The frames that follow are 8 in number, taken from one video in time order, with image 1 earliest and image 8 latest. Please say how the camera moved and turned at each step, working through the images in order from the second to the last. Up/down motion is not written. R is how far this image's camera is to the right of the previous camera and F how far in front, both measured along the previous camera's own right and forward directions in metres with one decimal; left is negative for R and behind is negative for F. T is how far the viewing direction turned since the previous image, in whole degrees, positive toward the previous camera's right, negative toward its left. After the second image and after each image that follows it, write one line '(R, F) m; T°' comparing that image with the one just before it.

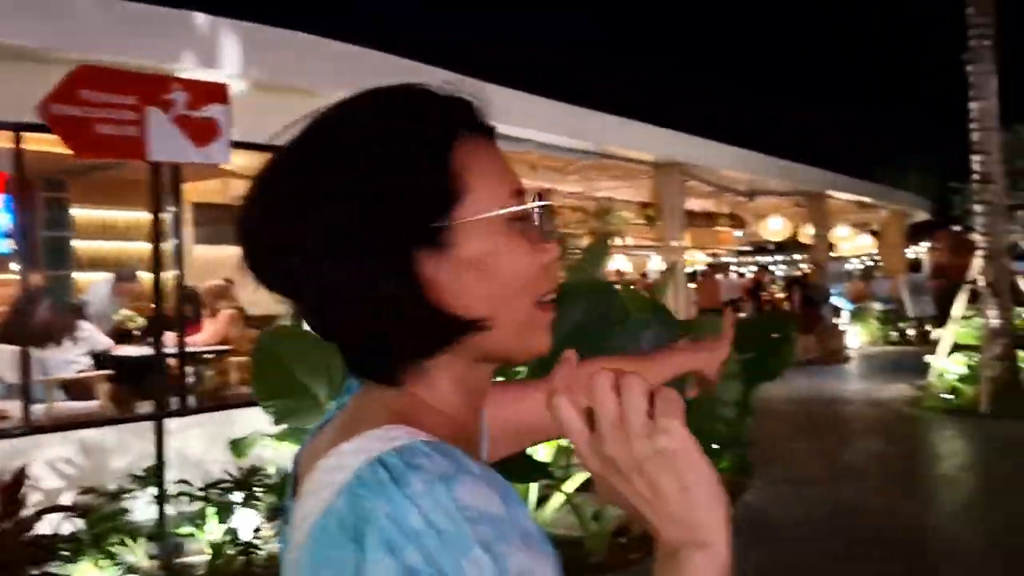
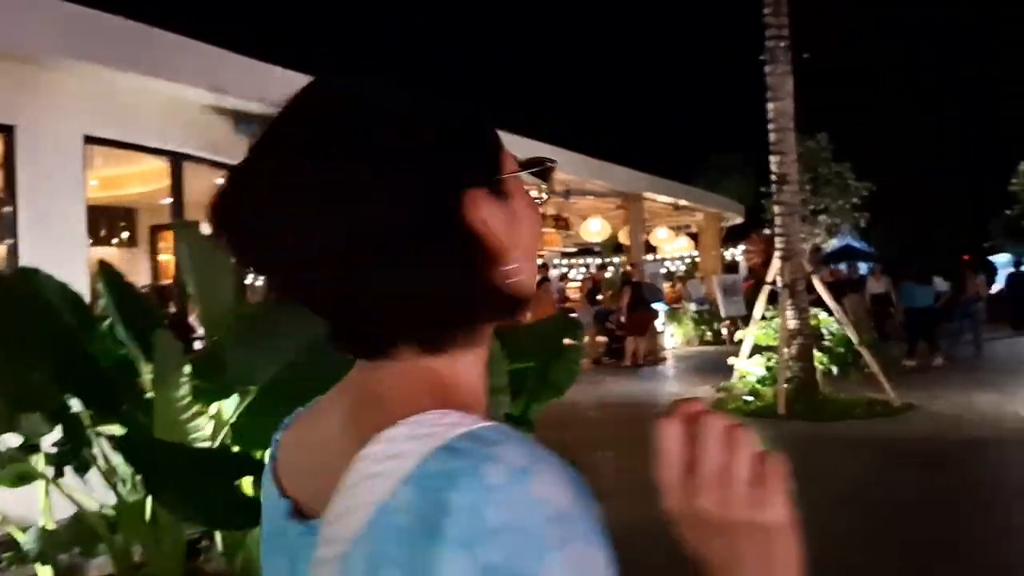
(+0.3, +0.4) m; +10°
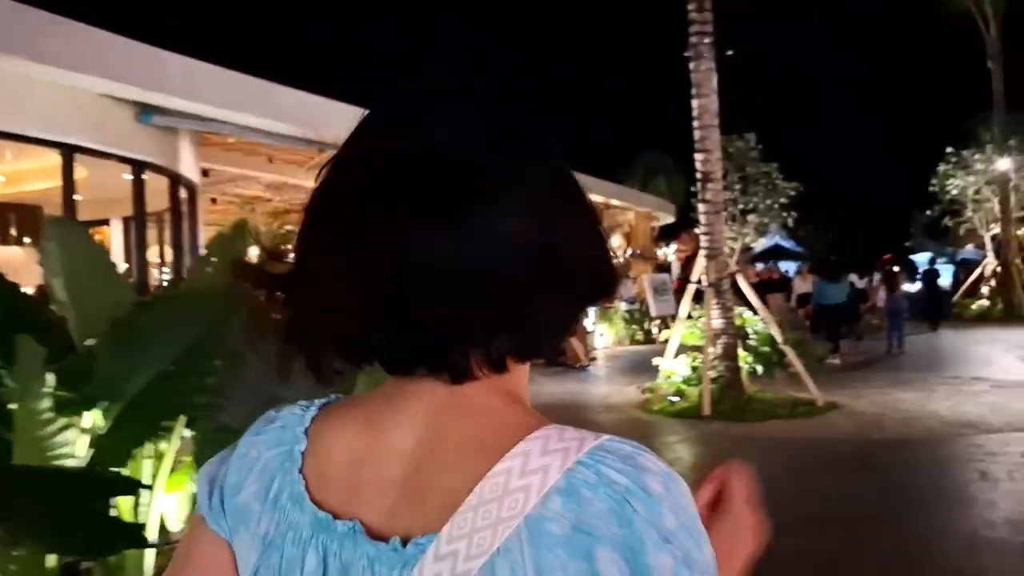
(+0.1, +0.2) m; +4°
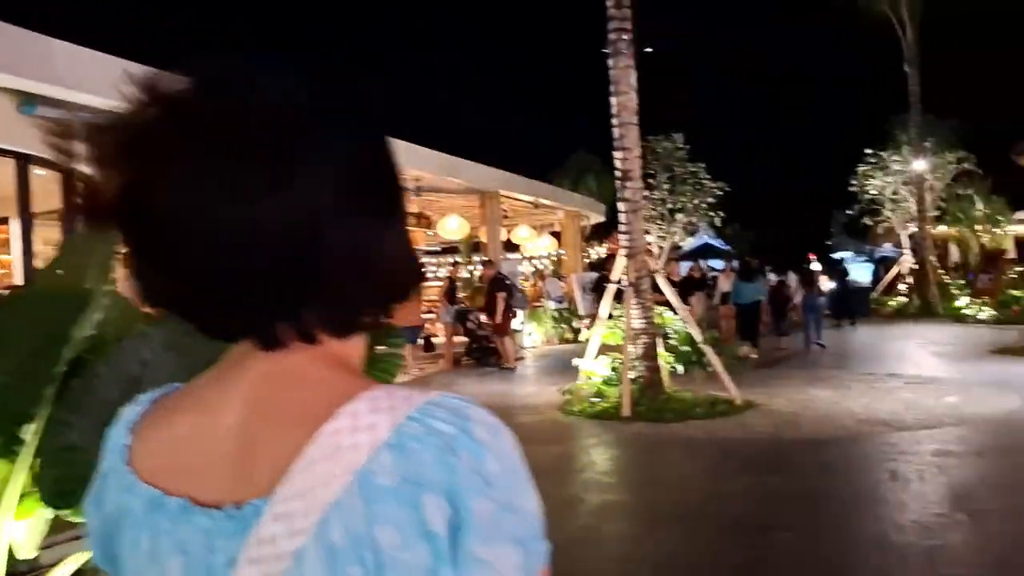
(+0.1, +0.1) m; +4°
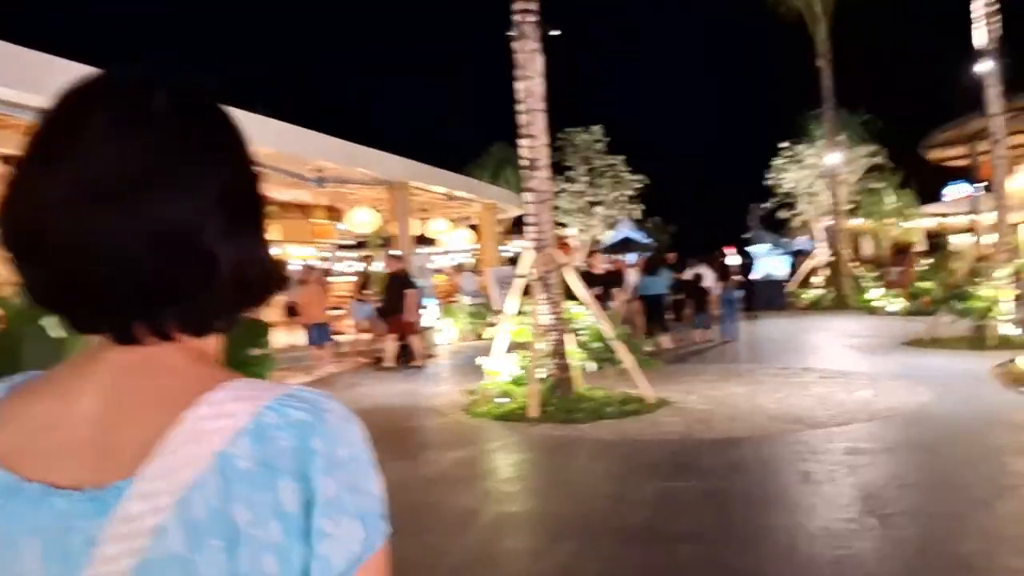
(-0.3, -0.4) m; -9°
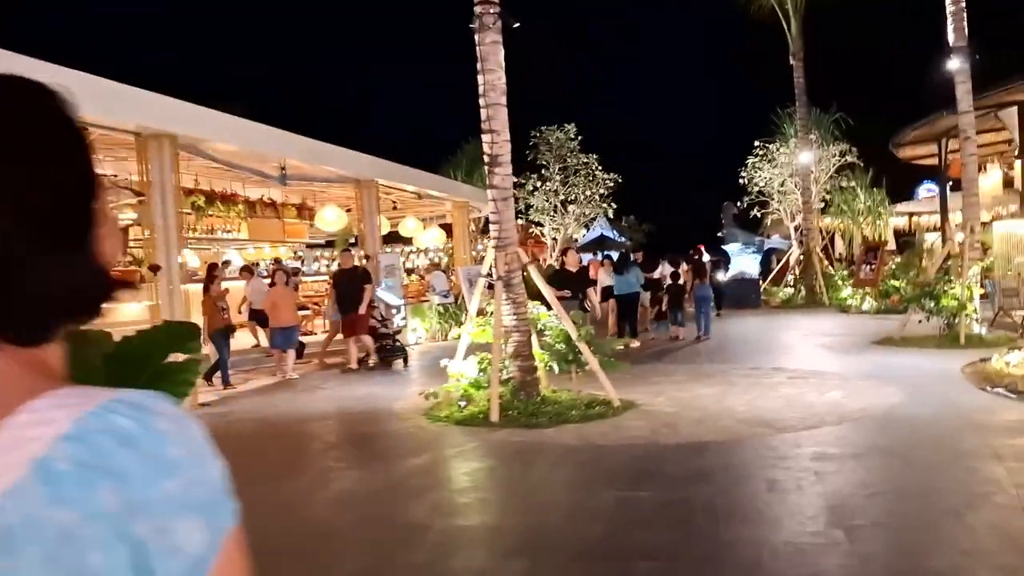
(+0.2, +0.3) m; +1°
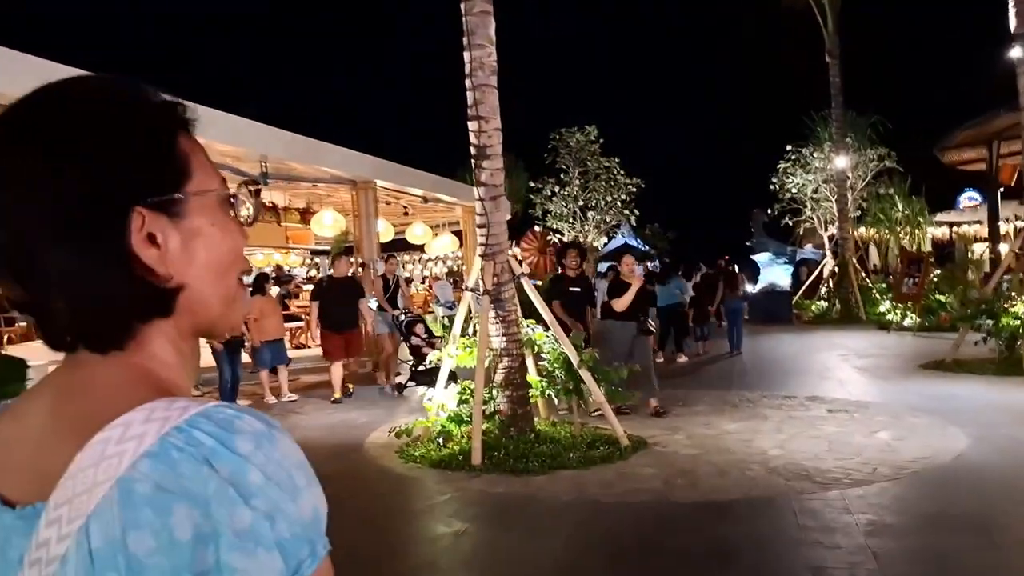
(+0.3, +1.6) m; -2°
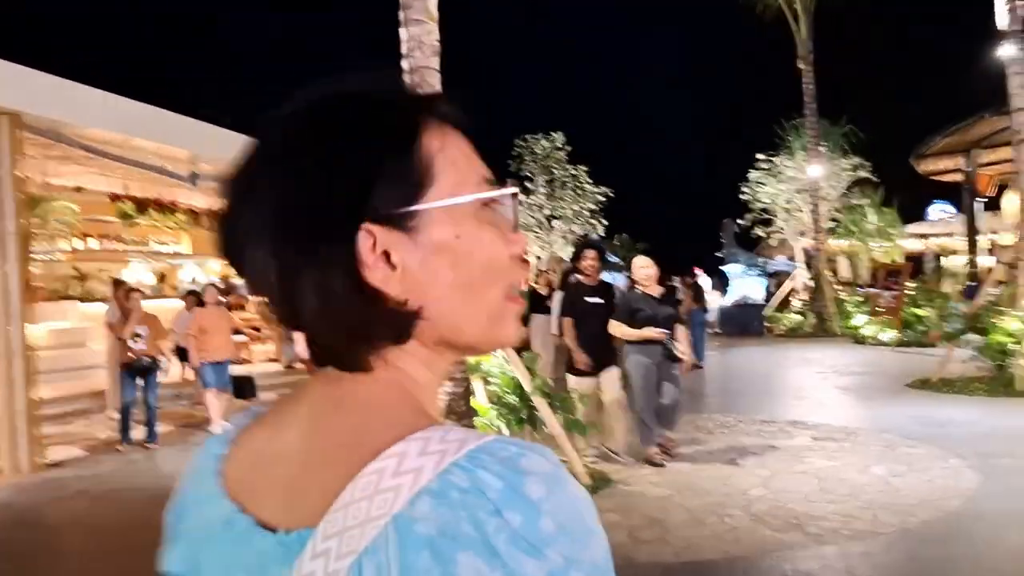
(+0.2, +1.1) m; +2°
